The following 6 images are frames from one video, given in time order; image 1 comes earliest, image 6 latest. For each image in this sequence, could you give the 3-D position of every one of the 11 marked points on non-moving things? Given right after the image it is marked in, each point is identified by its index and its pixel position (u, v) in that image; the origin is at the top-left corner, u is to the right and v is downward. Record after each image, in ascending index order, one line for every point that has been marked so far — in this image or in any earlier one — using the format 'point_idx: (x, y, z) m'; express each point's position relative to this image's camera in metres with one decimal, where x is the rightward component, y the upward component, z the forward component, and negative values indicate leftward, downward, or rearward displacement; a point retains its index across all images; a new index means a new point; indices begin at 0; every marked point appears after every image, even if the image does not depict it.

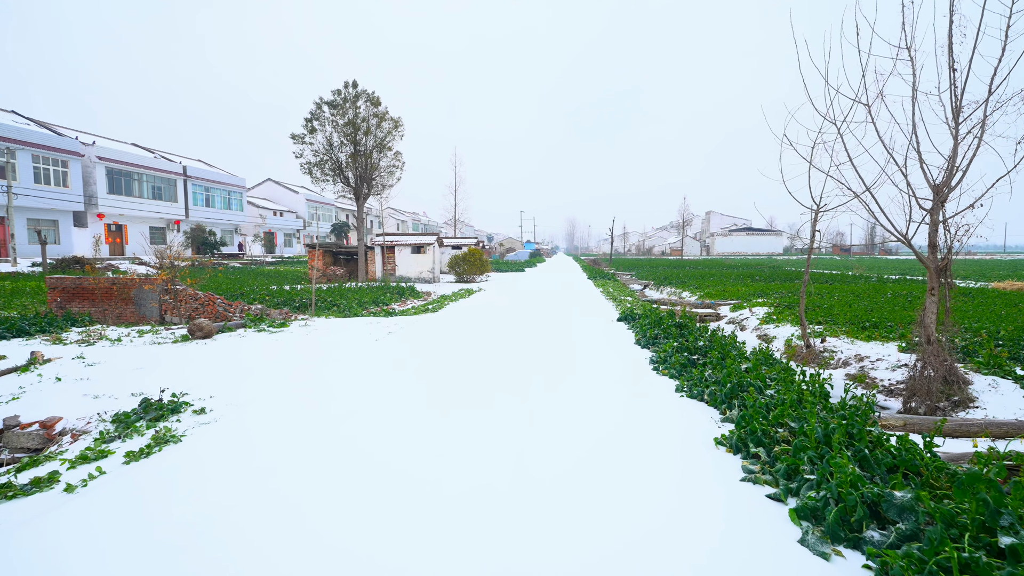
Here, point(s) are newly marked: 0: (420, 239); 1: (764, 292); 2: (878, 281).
0: (-3.7, +2.0, +17.9) m
1: (+7.9, -0.2, +13.8) m
2: (+14.0, +0.3, +17.2) m
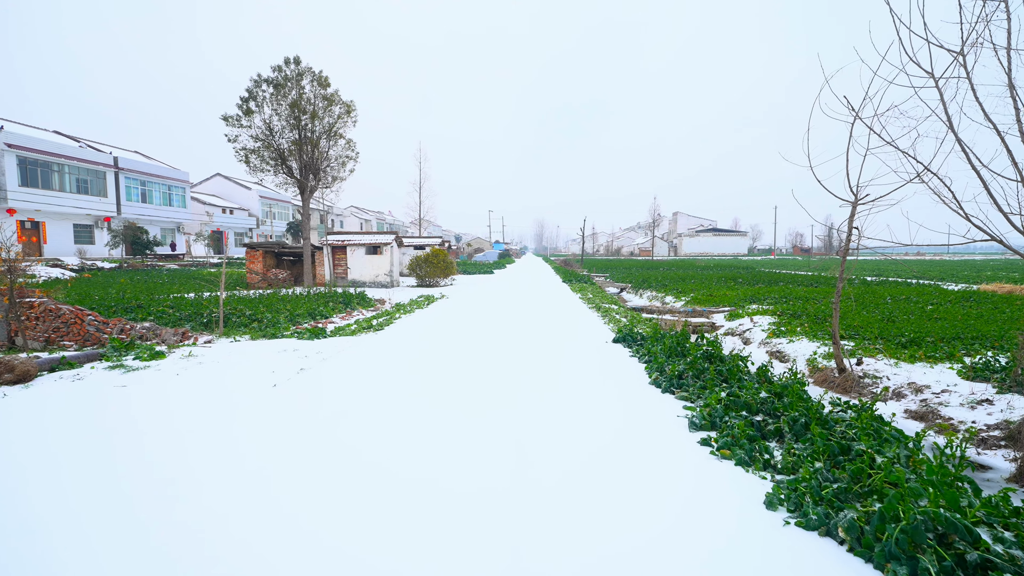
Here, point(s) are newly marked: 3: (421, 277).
0: (-4.9, +1.8, +15.9) m
1: (+7.0, -0.3, +12.7) m
2: (+12.9, +0.2, +16.5) m
3: (-3.6, +0.4, +17.3) m
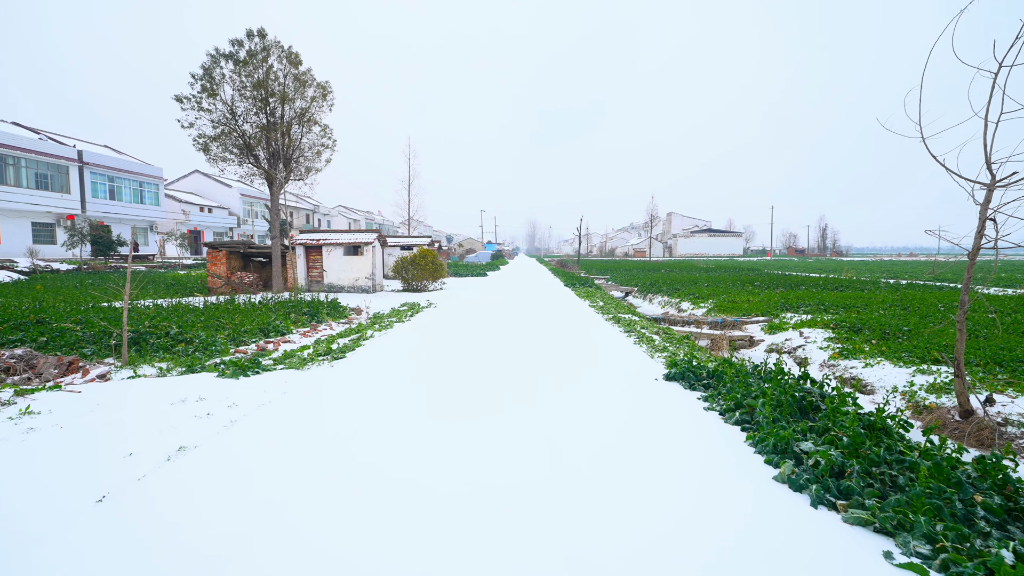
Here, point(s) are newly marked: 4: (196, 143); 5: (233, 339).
0: (-5.0, +1.7, +14.2) m
1: (+7.0, -0.4, +11.1) m
2: (+12.7, 0.0, +15.1) m
3: (-3.7, +0.3, +15.6) m
4: (-9.3, +4.3, +13.1) m
5: (-4.0, -0.7, +6.3) m
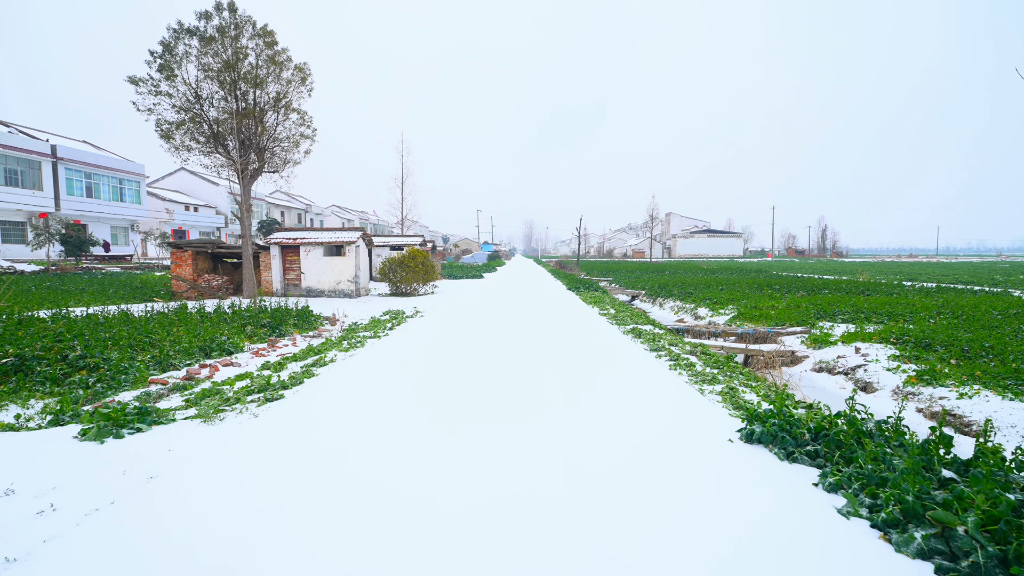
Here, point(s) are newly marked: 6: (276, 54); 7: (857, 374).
0: (-5.1, +1.6, +12.8) m
1: (+7.0, -0.5, +9.9) m
2: (+12.7, -0.1, +13.9) m
3: (-3.8, +0.1, +14.3) m
4: (-9.4, +4.2, +11.7) m
5: (-3.9, -0.8, +5.0) m
6: (-6.5, +6.4, +12.1) m
7: (+4.7, -1.2, +6.0) m
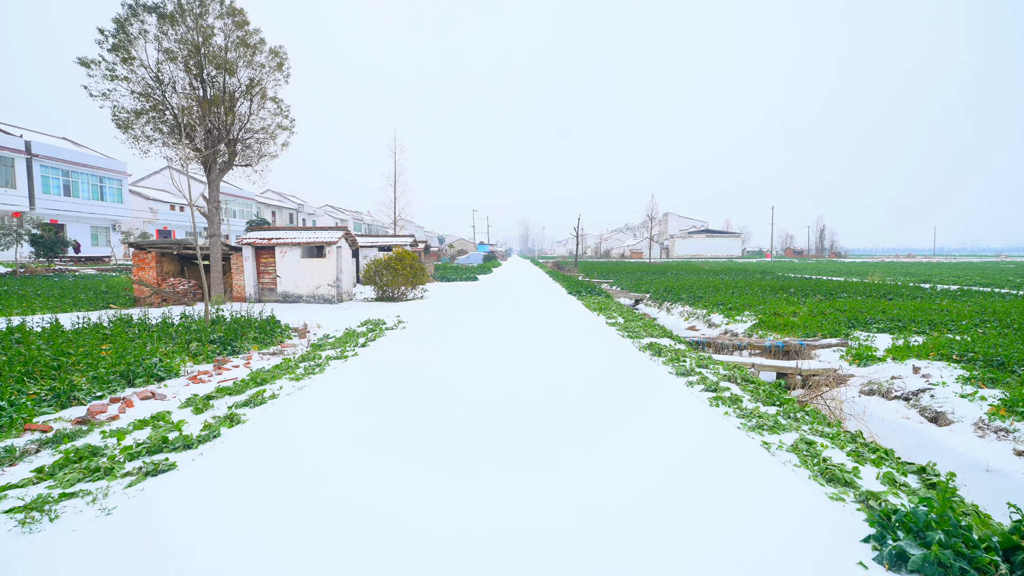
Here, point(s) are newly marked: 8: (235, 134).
0: (-5.2, +1.4, +11.8) m
1: (+6.9, -0.6, +8.9) m
2: (+12.6, -0.2, +13.0) m
3: (-3.9, 0.0, +13.2) m
4: (-9.5, +4.0, +10.6) m
5: (-4.0, -0.9, +3.9) m
6: (-6.6, +6.3, +11.0) m
7: (+4.6, -1.3, +5.0) m
8: (-7.1, +4.0, +11.4) m
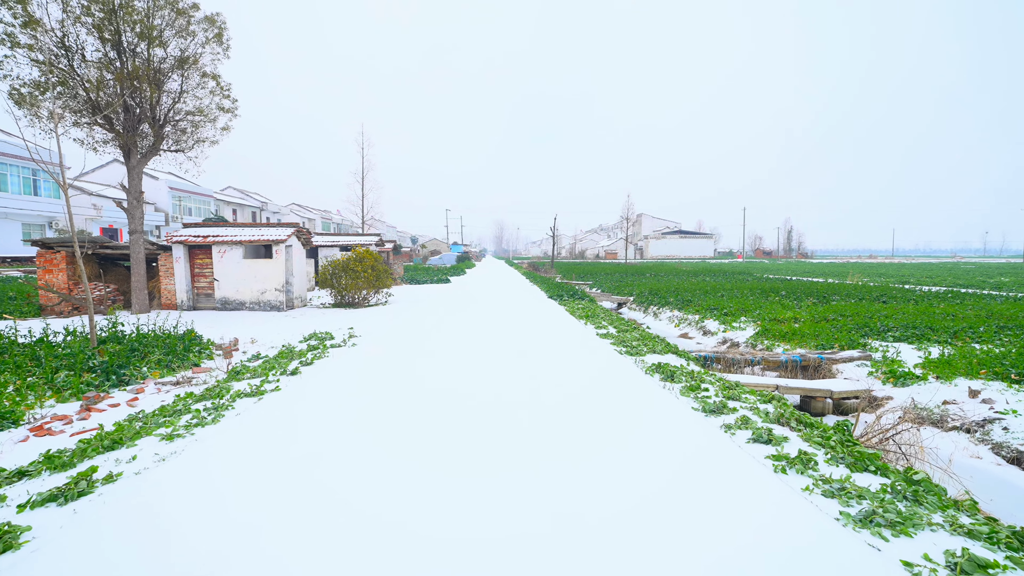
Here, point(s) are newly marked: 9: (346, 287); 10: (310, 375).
0: (-5.8, +1.3, +10.3) m
1: (+6.4, -0.7, +8.1) m
2: (+11.9, -0.2, +12.5) m
3: (-4.6, -0.1, +11.8) m
4: (-10.0, +3.9, +8.9) m
5: (-4.1, -1.0, +2.5) m
6: (-7.1, +6.1, +9.5) m
7: (+4.4, -1.3, +4.1) m
8: (-7.7, +3.8, +9.8) m
9: (-4.3, +0.1, +11.7) m
10: (-2.3, -1.1, +4.9) m
